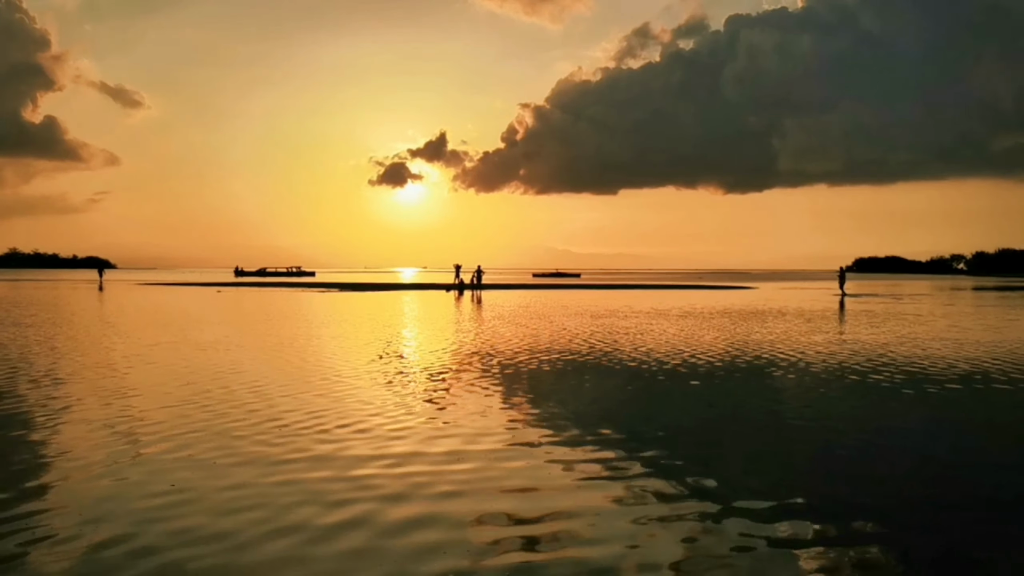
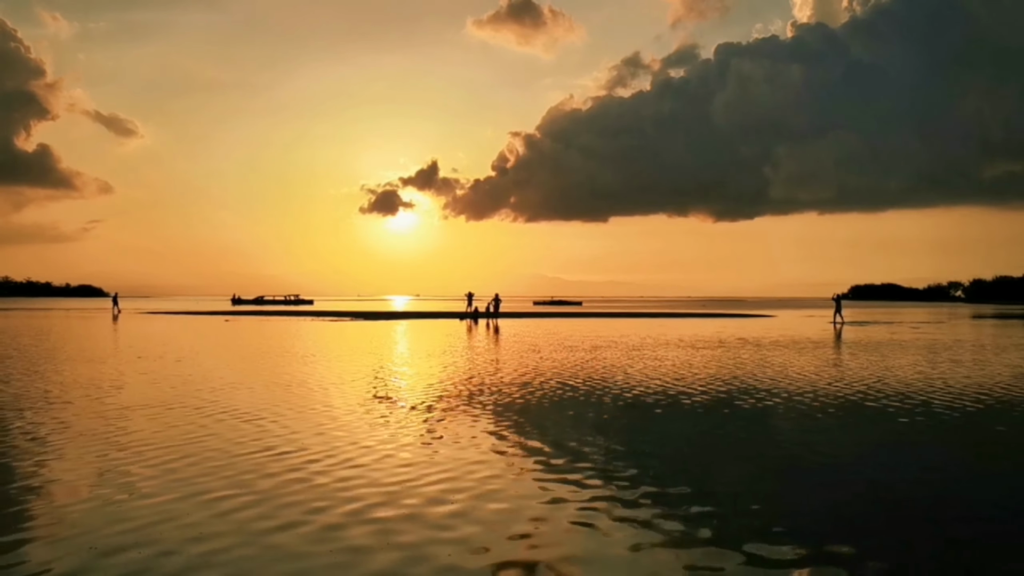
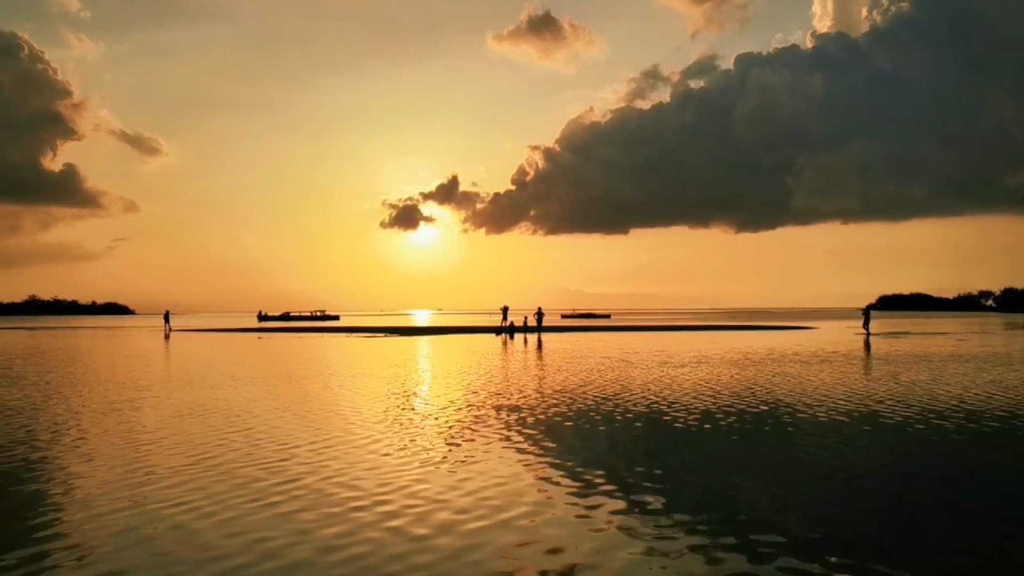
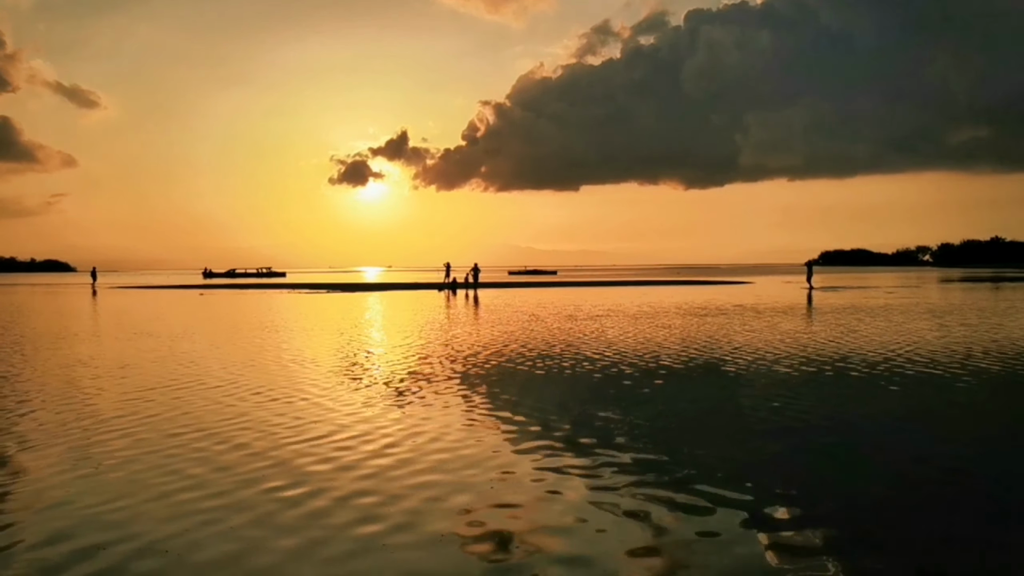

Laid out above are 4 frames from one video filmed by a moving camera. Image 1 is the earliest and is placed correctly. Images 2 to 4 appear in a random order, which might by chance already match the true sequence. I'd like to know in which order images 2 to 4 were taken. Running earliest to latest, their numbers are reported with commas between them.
2, 4, 3
